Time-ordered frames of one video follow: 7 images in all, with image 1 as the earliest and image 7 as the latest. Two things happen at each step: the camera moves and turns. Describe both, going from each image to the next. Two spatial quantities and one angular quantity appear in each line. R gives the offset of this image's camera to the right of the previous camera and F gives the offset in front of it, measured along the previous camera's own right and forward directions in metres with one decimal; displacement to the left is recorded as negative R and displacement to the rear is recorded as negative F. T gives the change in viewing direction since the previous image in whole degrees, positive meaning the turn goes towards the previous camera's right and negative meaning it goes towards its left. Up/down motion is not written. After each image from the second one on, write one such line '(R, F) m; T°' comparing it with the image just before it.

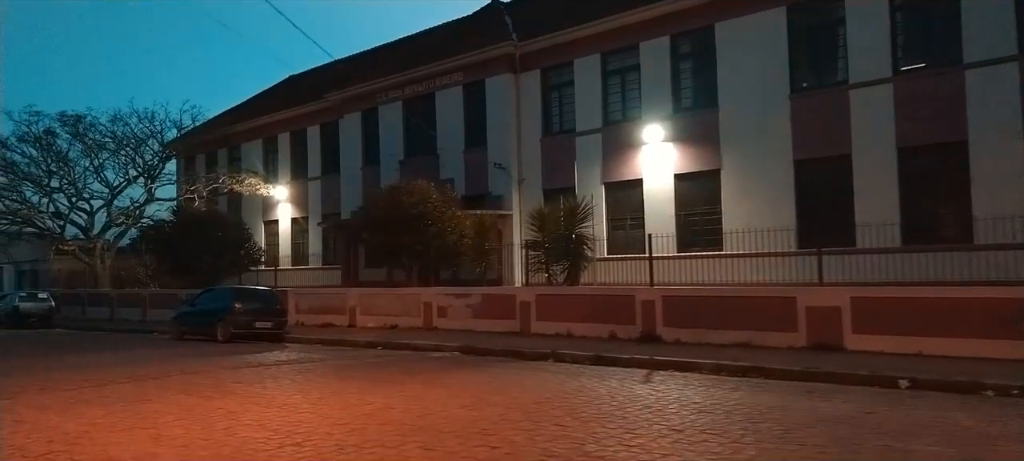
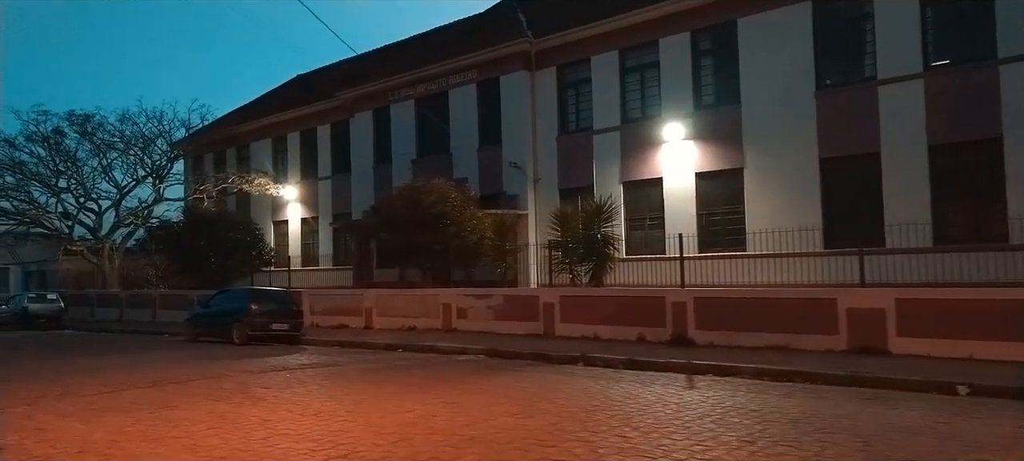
(-0.4, +0.4) m; 0°
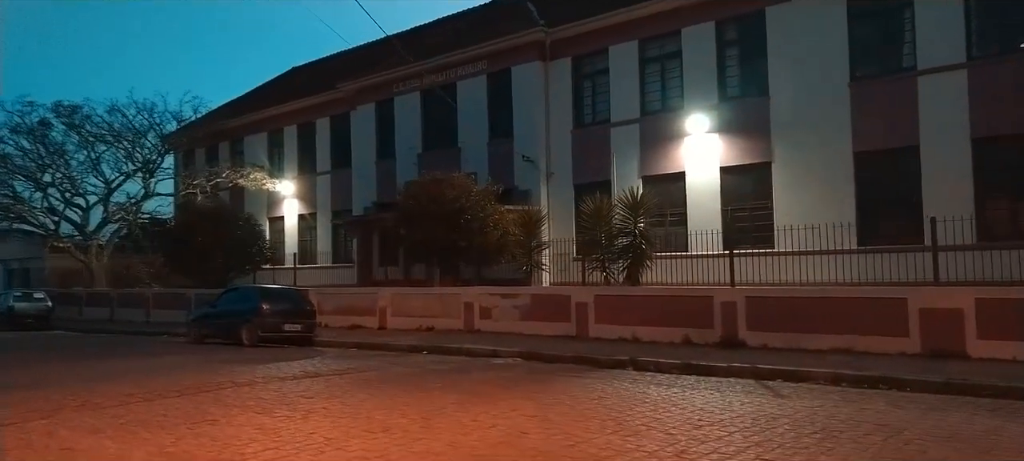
(-0.9, +0.9) m; +1°
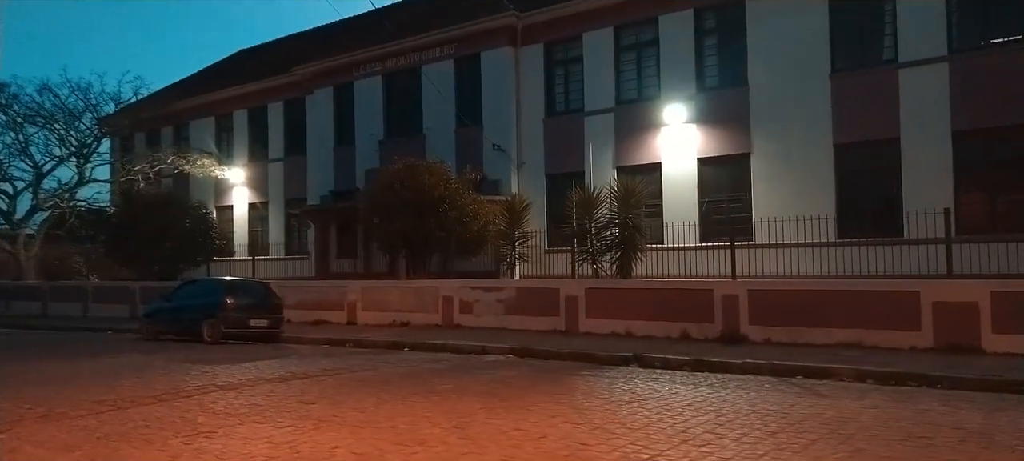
(-0.8, +0.8) m; +4°
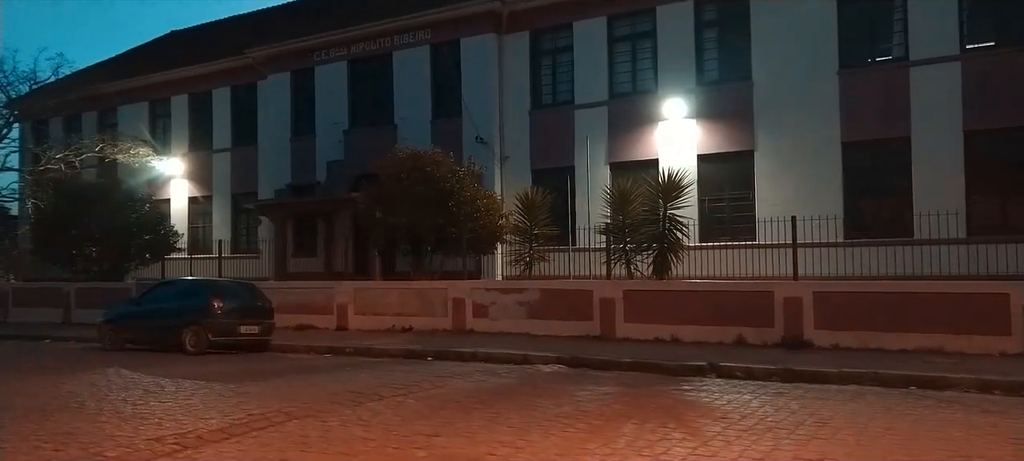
(-2.0, +1.4) m; +7°
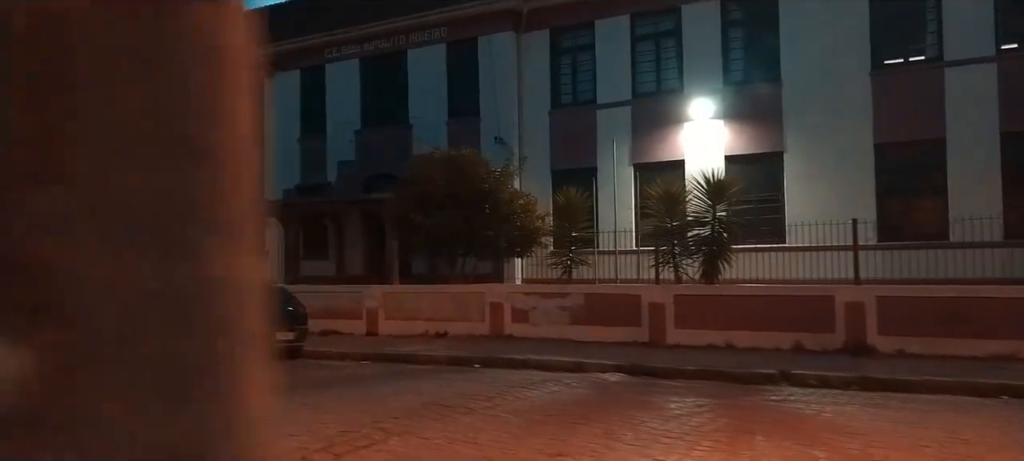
(-1.1, +0.4) m; +2°
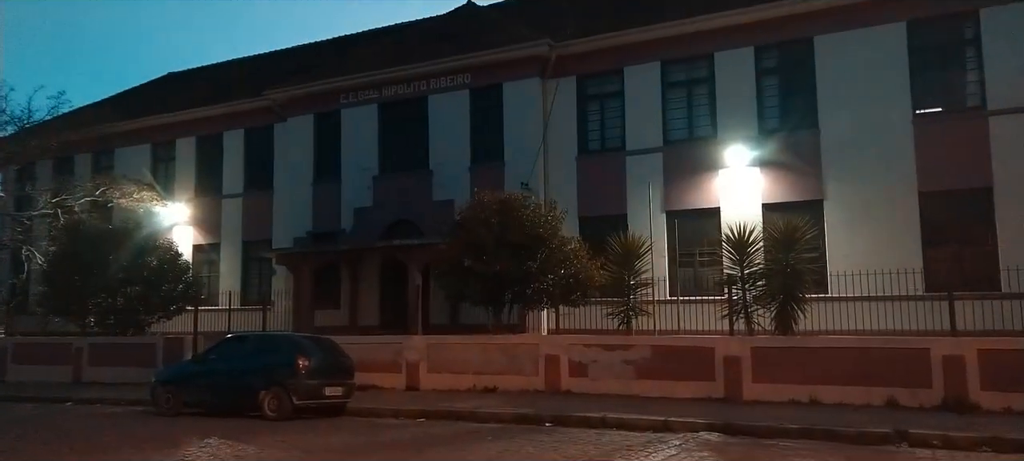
(-1.5, +0.7) m; +2°
